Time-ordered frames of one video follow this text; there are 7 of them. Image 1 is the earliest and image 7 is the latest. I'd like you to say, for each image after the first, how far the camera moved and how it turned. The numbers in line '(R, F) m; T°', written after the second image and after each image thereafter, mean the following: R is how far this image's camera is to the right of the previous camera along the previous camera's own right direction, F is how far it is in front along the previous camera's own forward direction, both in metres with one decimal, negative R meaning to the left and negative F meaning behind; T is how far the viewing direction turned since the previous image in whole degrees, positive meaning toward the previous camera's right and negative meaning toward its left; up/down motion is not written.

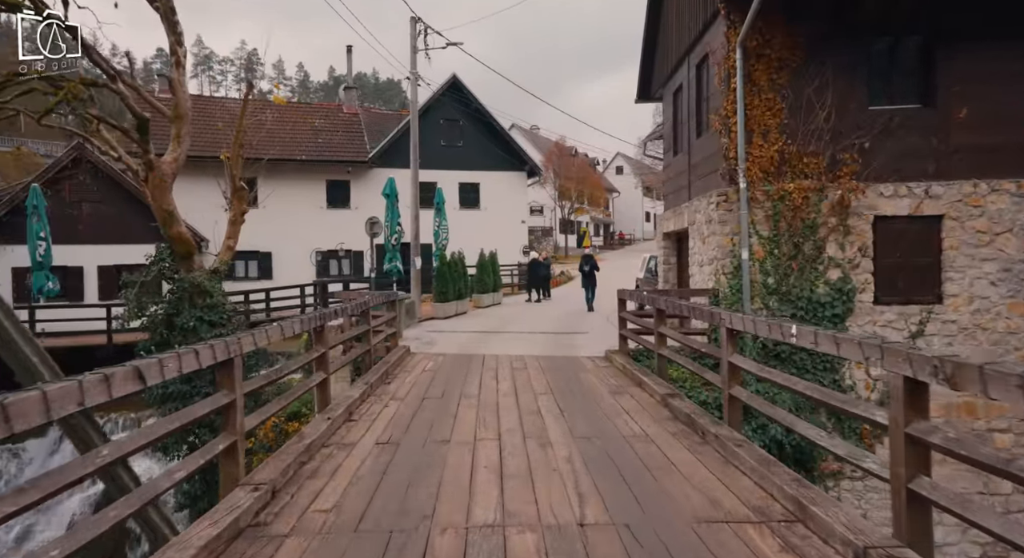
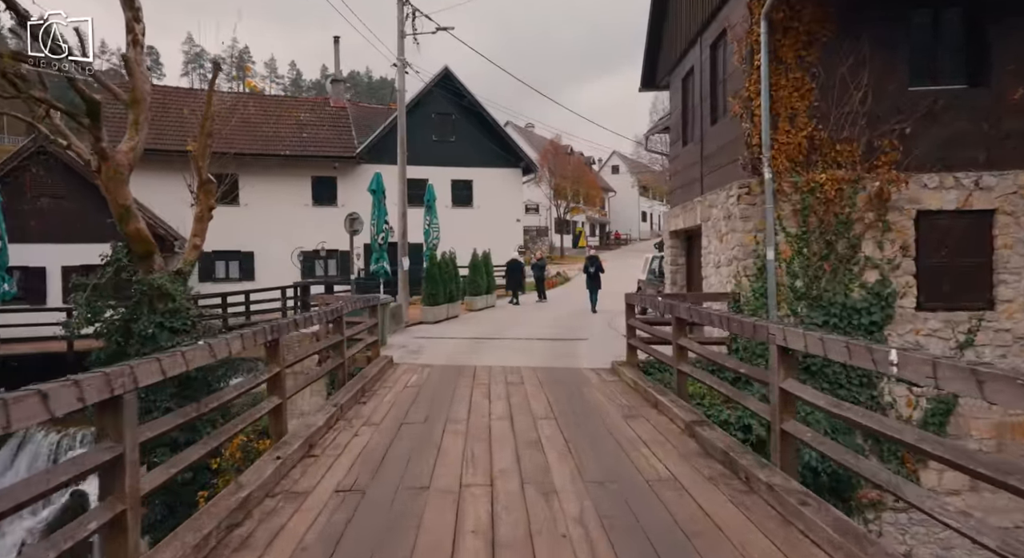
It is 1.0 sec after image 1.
(0.0, +1.0) m; +1°
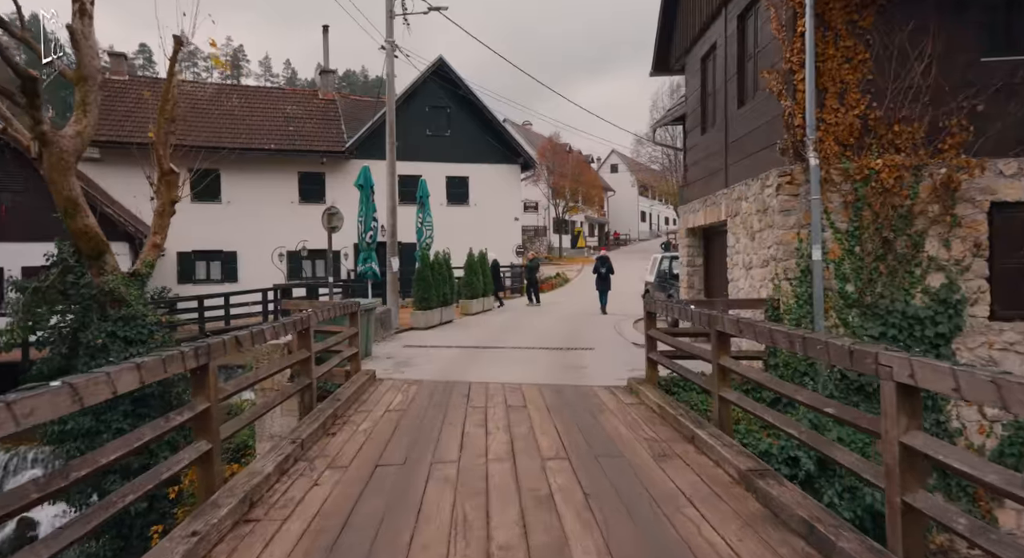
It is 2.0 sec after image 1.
(0.0, +1.2) m; 0°
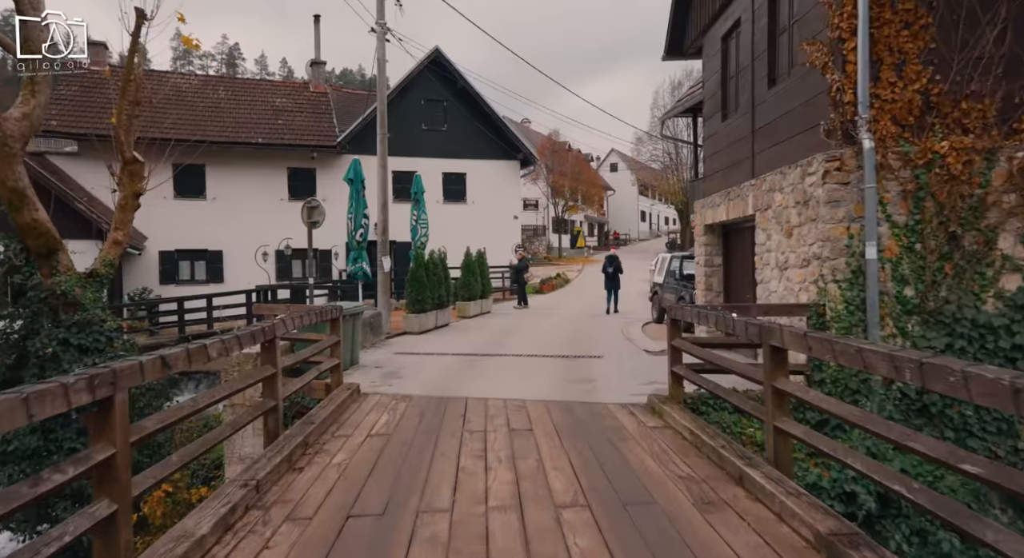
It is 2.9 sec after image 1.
(-0.1, +1.0) m; 0°
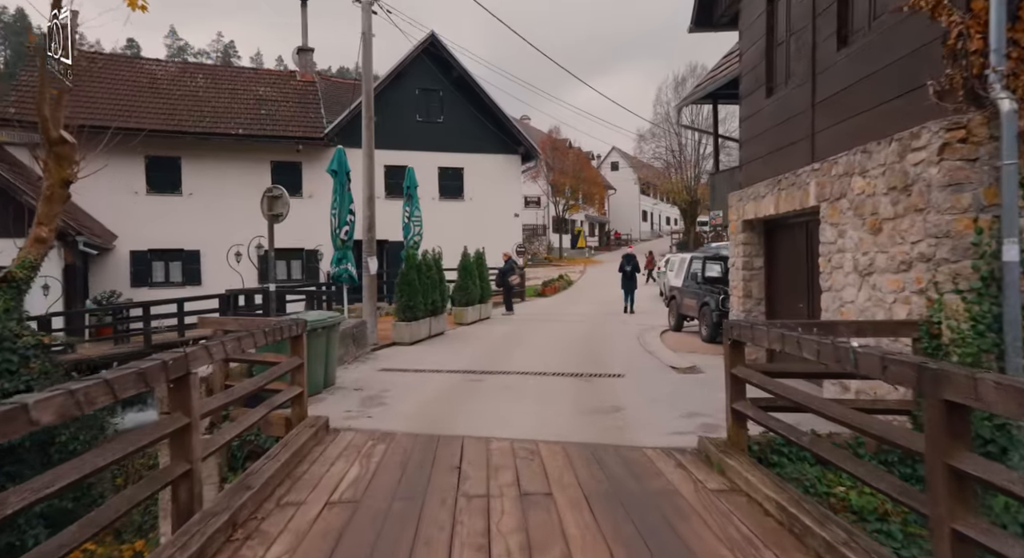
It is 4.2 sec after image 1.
(-0.1, +1.5) m; 0°
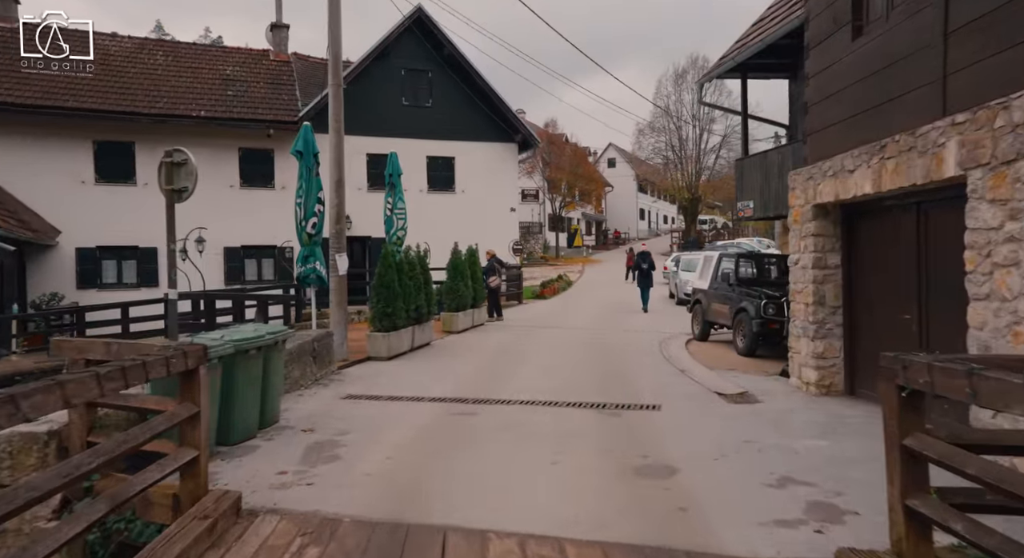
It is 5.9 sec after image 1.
(-0.1, +2.0) m; +1°
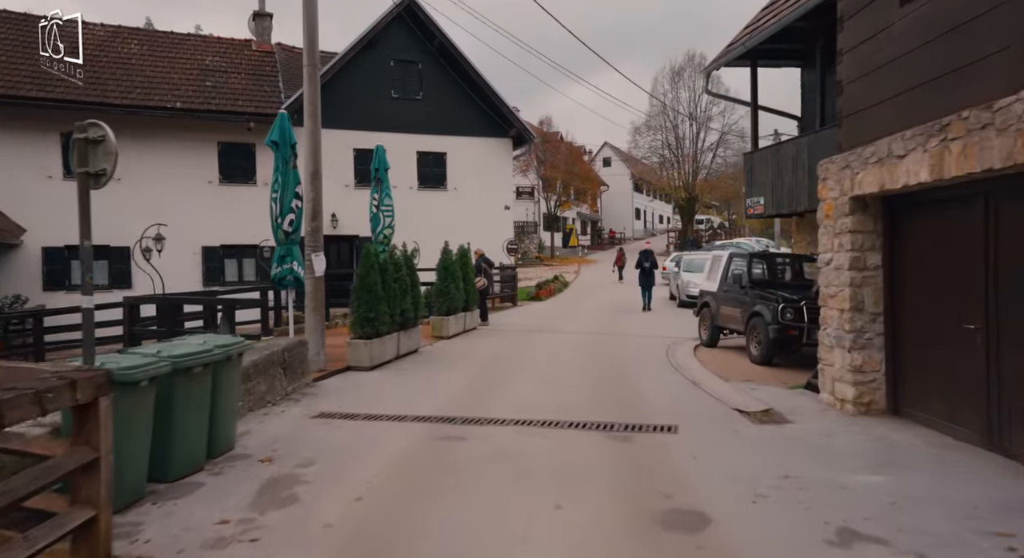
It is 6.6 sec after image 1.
(0.0, +0.9) m; +1°
